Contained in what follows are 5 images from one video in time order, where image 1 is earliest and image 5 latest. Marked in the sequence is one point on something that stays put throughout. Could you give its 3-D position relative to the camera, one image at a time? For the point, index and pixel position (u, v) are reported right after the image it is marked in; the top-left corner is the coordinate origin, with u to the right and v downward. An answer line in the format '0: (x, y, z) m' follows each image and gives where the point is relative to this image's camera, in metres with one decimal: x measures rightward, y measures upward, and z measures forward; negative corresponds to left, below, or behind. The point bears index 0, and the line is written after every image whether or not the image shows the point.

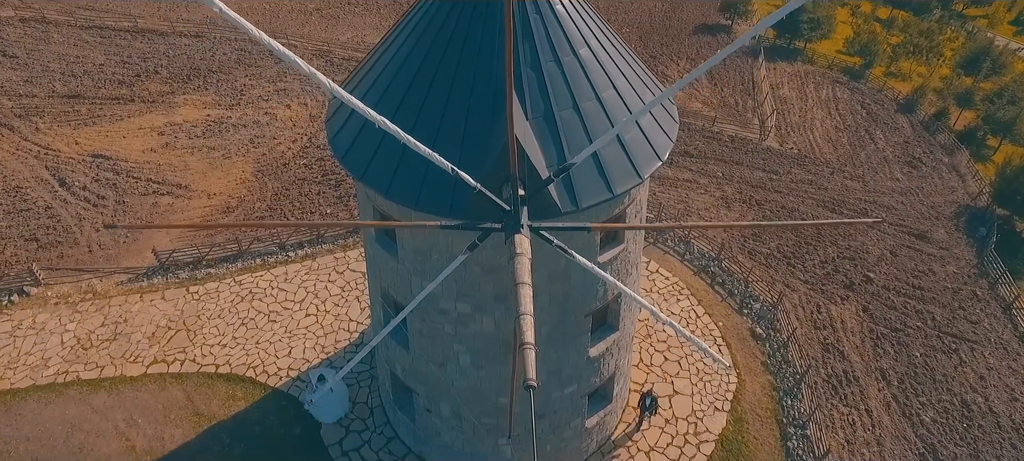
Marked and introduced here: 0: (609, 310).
0: (+2.1, -1.7, +13.7) m
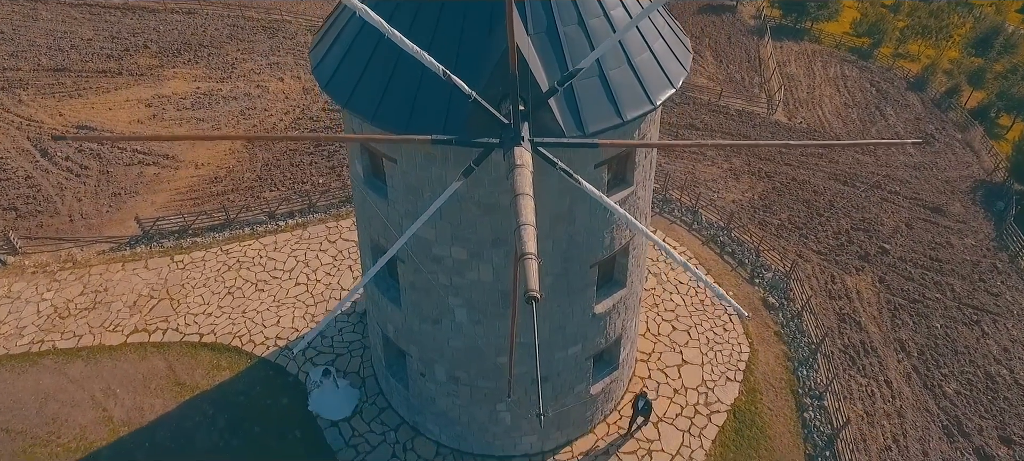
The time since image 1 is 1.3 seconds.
0: (+2.1, -0.7, +12.7) m
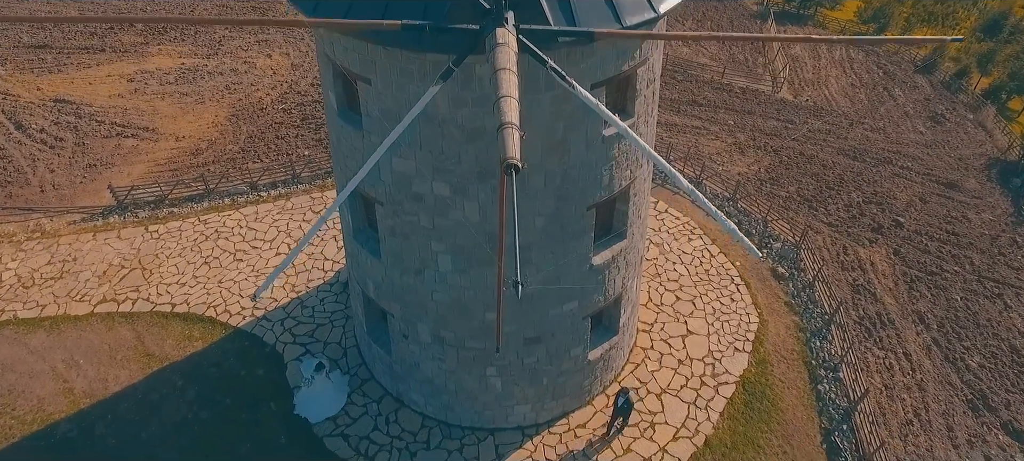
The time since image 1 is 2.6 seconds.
0: (+1.9, +0.4, +11.7) m
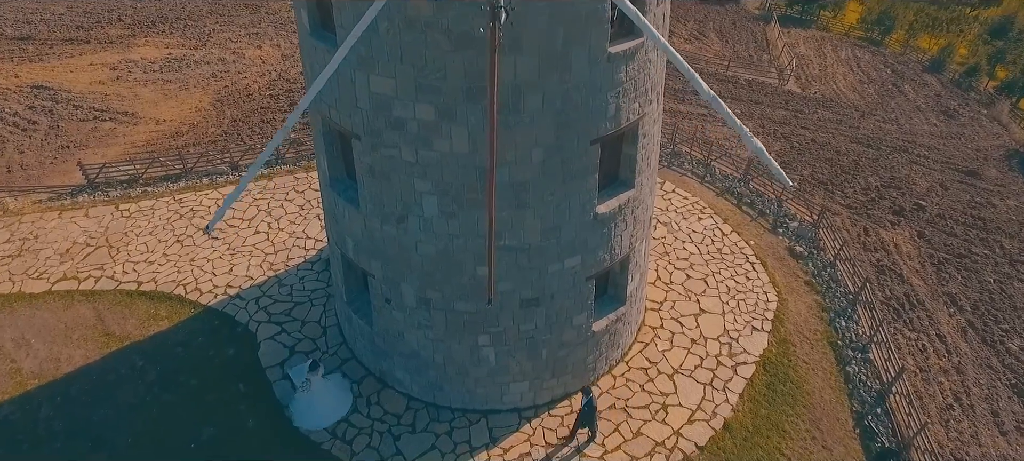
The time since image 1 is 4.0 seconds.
0: (+1.8, +1.3, +10.5) m
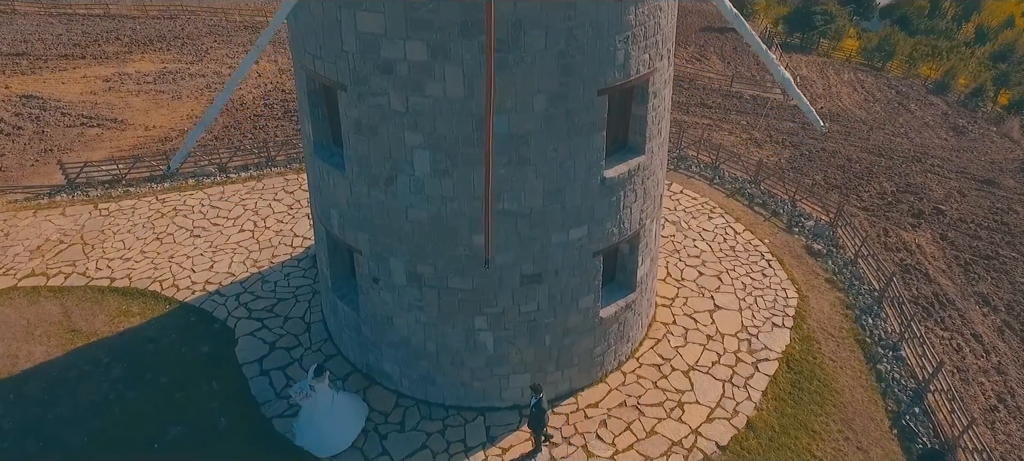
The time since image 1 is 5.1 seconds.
0: (+1.8, +1.7, +9.7) m
